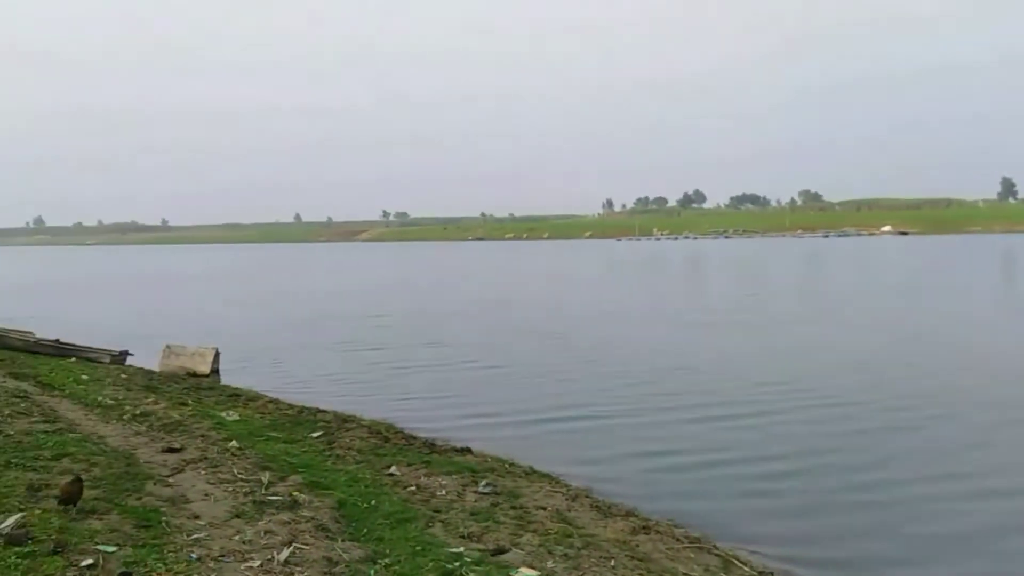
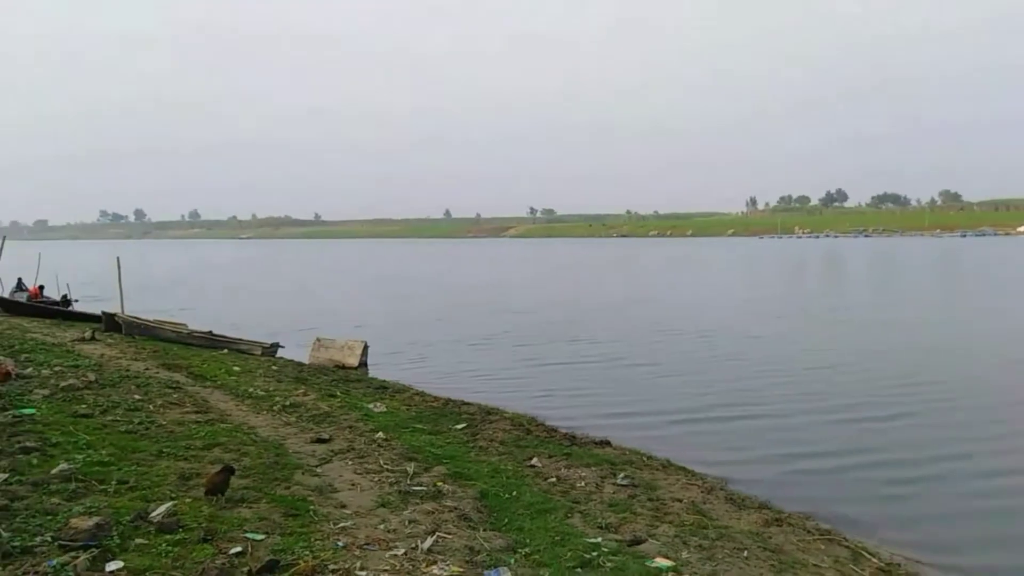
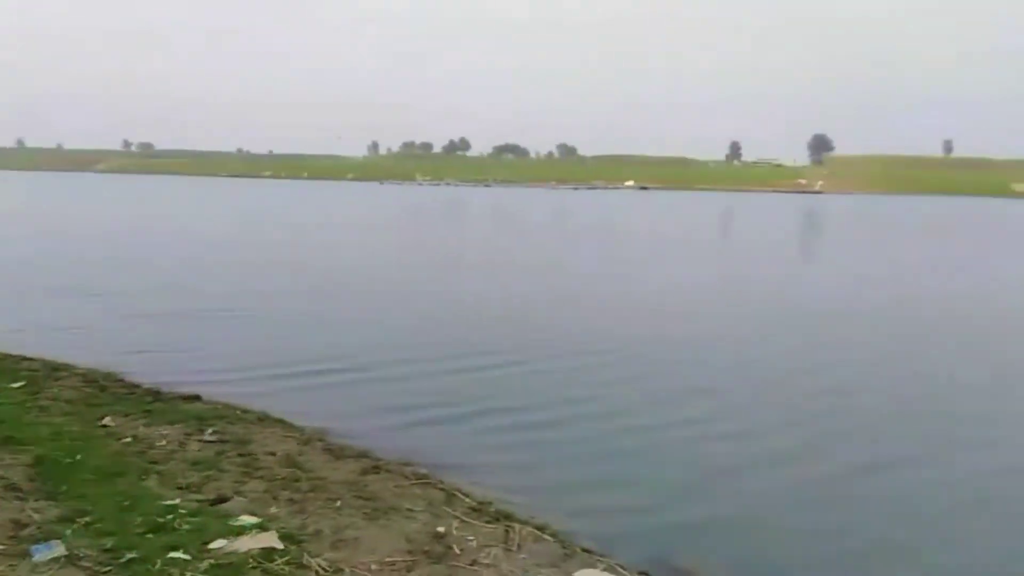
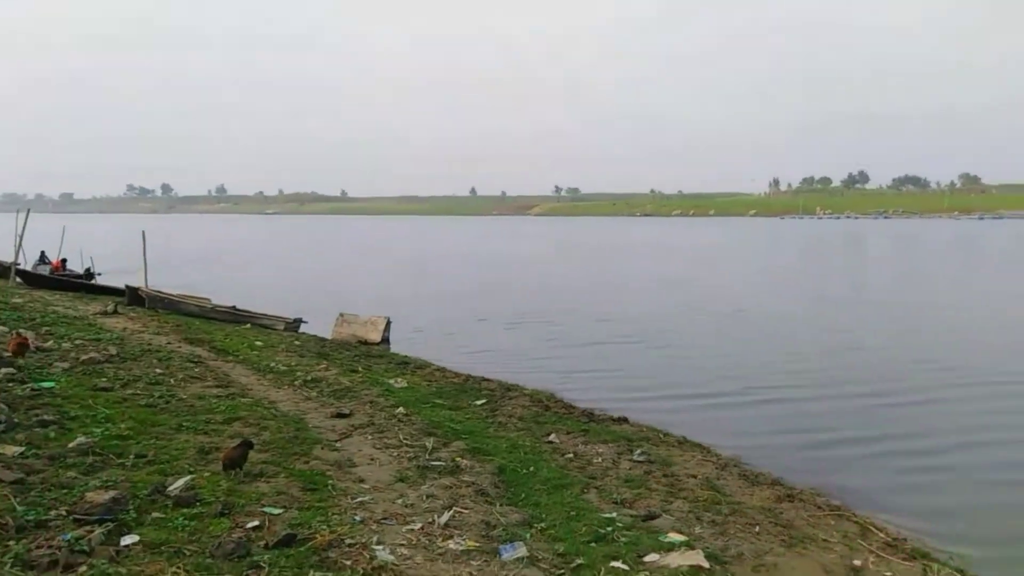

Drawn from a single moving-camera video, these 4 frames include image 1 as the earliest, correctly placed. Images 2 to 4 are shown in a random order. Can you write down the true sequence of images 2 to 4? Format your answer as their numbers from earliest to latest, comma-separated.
2, 4, 3
